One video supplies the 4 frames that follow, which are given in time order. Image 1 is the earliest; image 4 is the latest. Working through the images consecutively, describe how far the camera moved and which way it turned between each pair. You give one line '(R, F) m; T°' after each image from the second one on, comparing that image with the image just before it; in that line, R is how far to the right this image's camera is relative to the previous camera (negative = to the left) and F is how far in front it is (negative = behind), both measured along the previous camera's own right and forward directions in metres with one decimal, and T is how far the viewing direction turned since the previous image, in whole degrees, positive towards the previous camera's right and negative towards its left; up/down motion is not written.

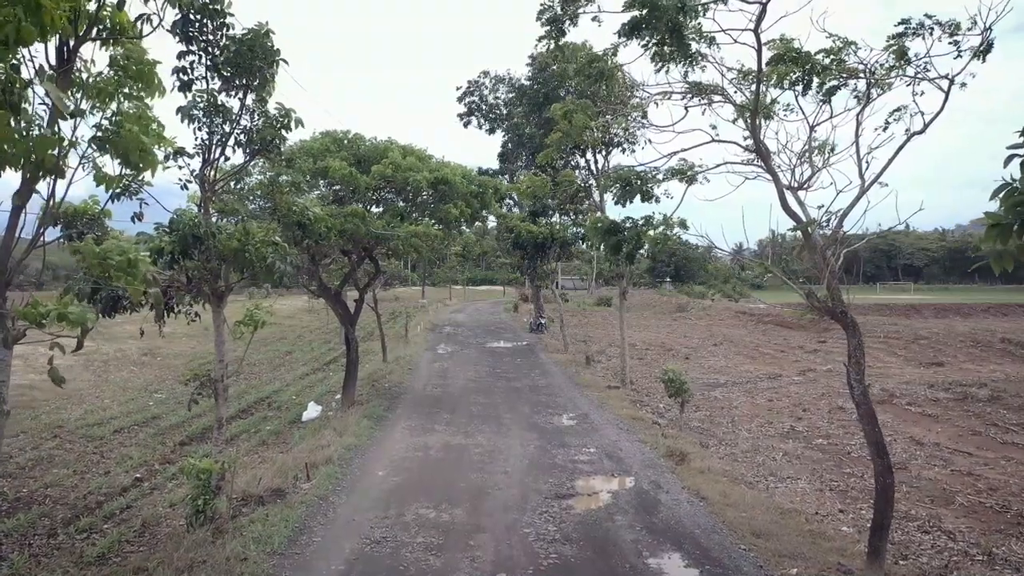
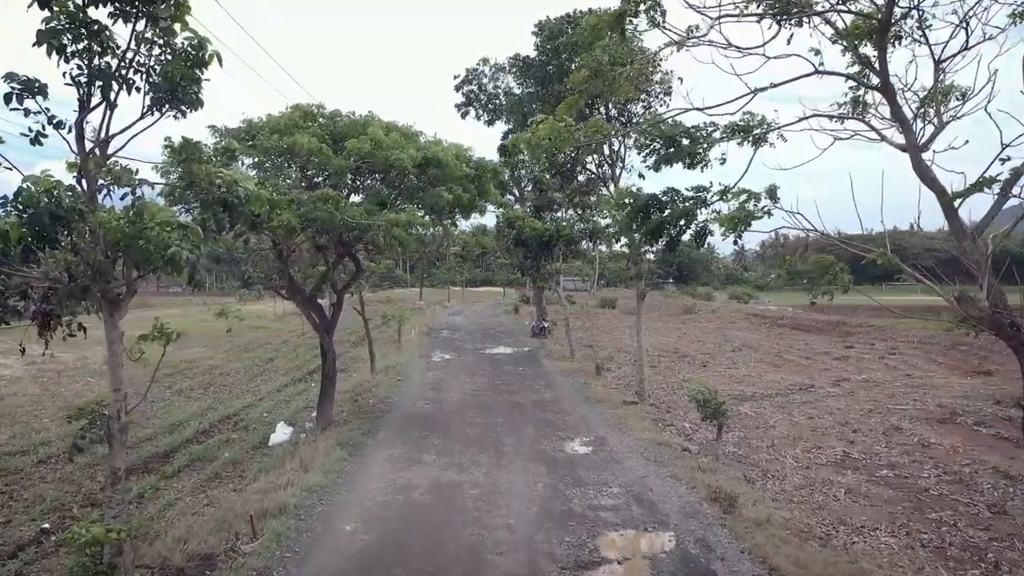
(0.0, +1.7) m; 0°
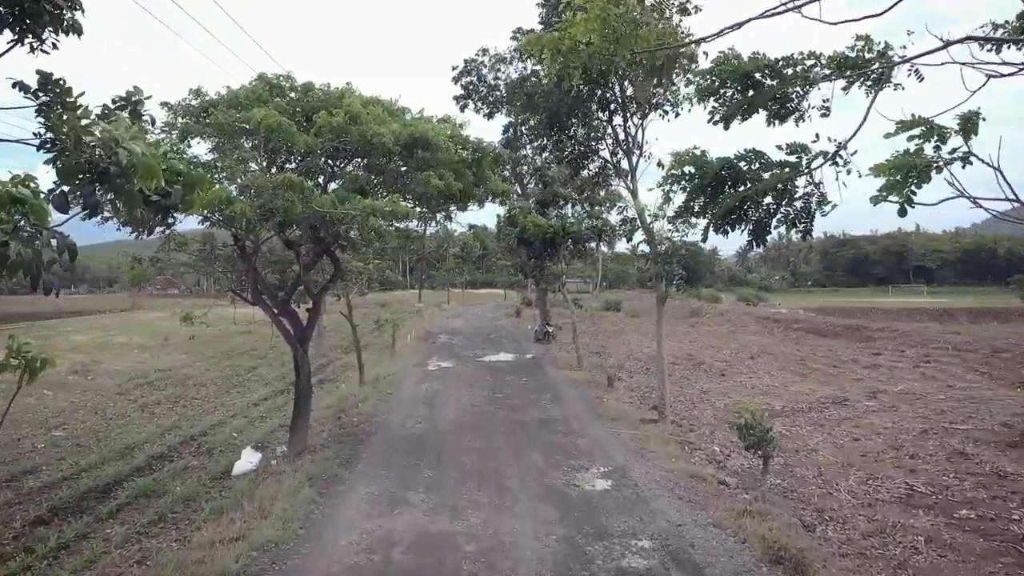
(0.0, +1.5) m; 0°
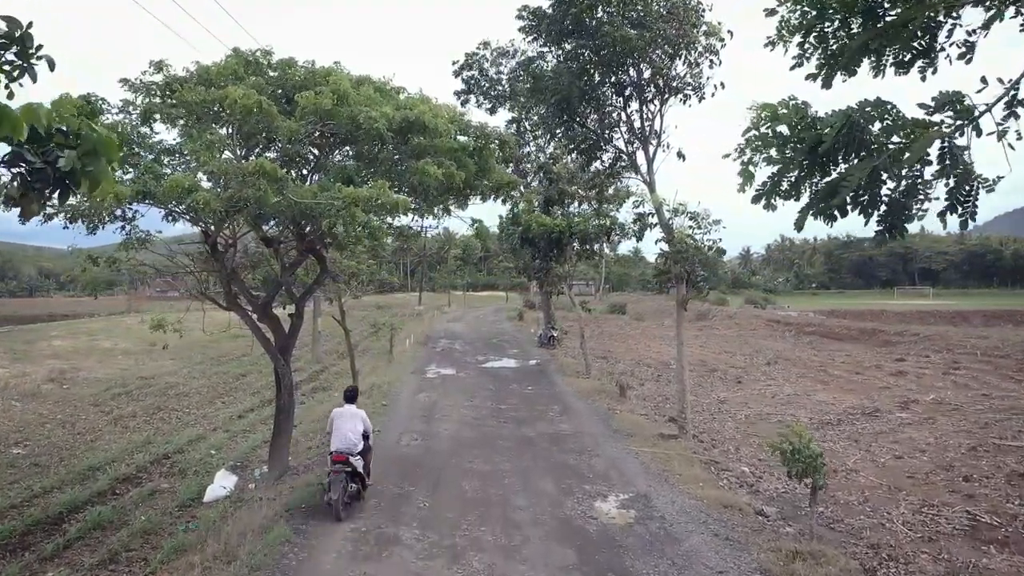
(-0.1, +1.0) m; 0°
